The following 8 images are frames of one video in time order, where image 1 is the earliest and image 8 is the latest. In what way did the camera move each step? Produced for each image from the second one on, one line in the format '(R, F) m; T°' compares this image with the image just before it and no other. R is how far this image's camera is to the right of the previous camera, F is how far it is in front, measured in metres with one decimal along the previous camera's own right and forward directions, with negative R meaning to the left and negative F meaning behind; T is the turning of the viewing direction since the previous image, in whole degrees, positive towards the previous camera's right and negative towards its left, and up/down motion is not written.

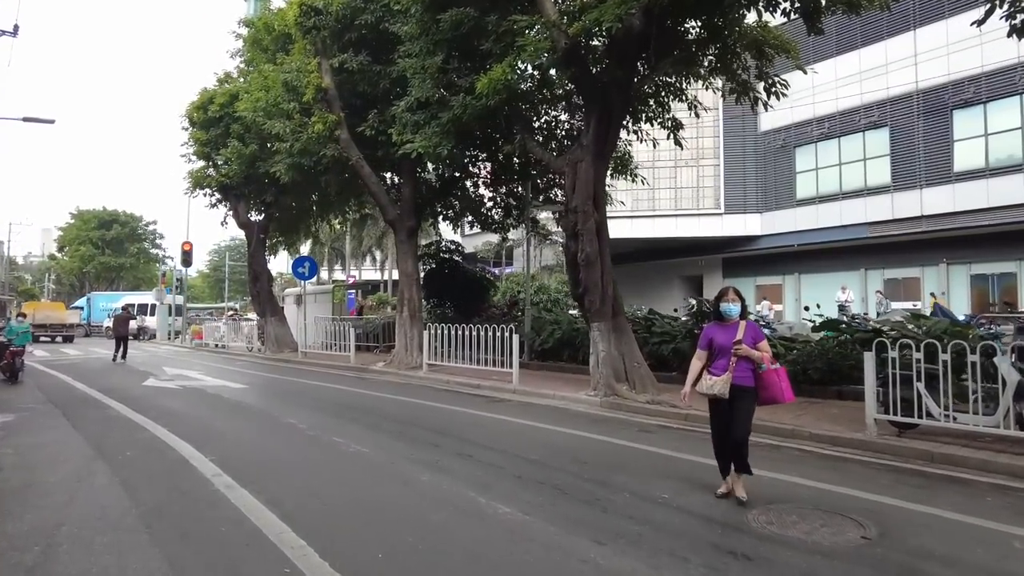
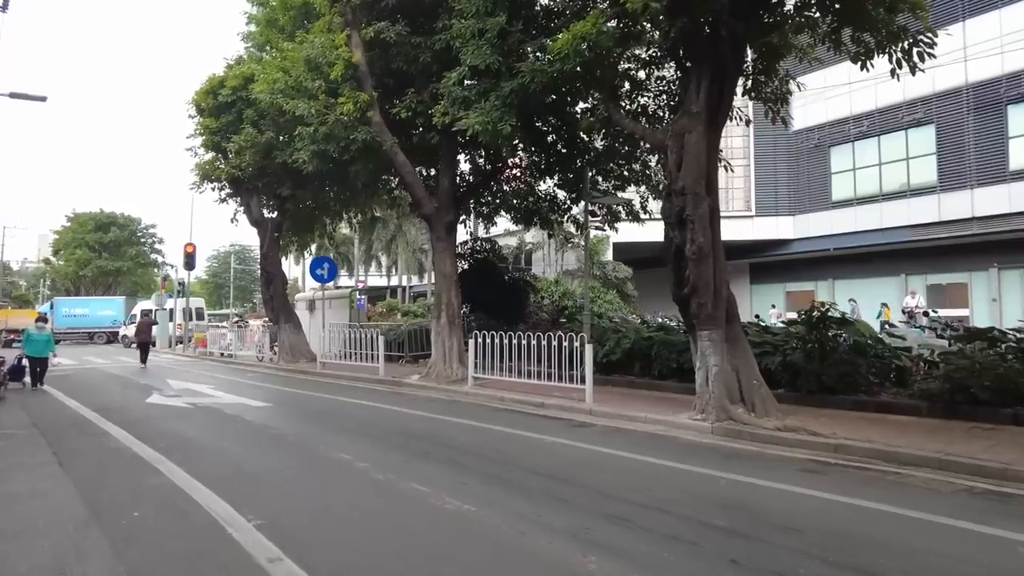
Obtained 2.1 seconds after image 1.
(-1.5, +2.1) m; 0°
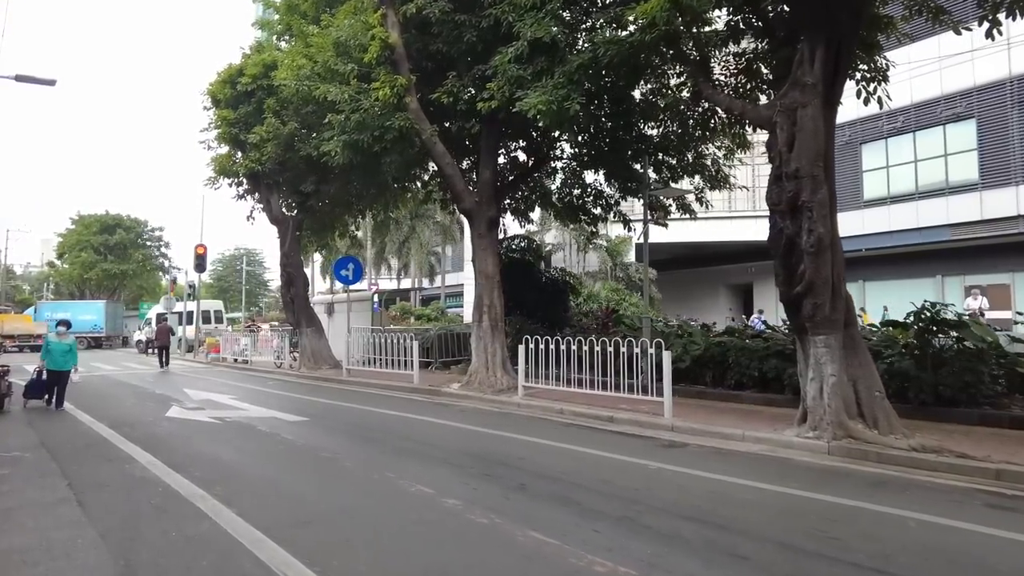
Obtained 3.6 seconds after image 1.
(-1.2, +1.3) m; 0°
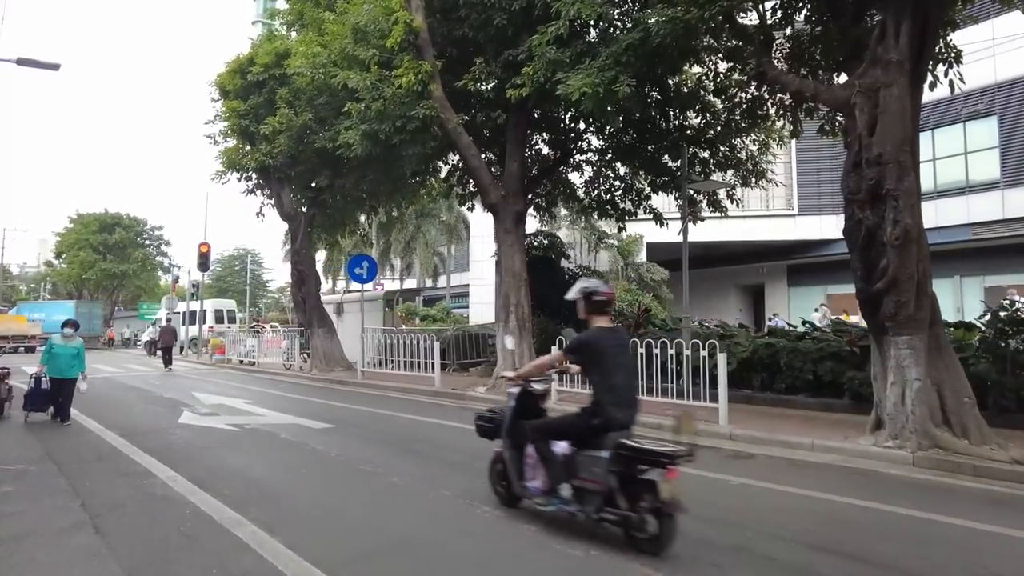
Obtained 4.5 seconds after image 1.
(-0.7, +0.8) m; 0°
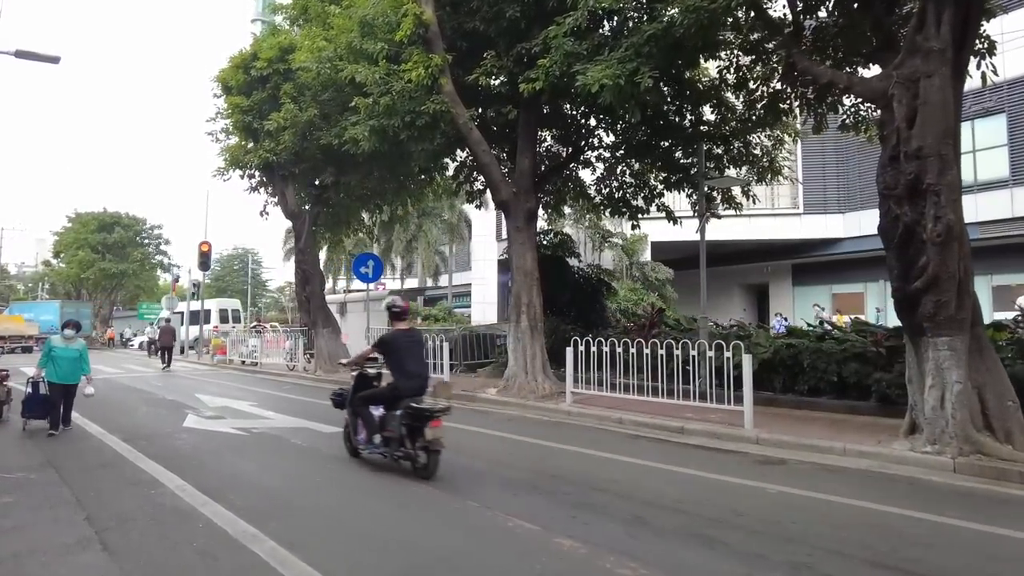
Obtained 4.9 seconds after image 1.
(-0.3, +0.3) m; 0°
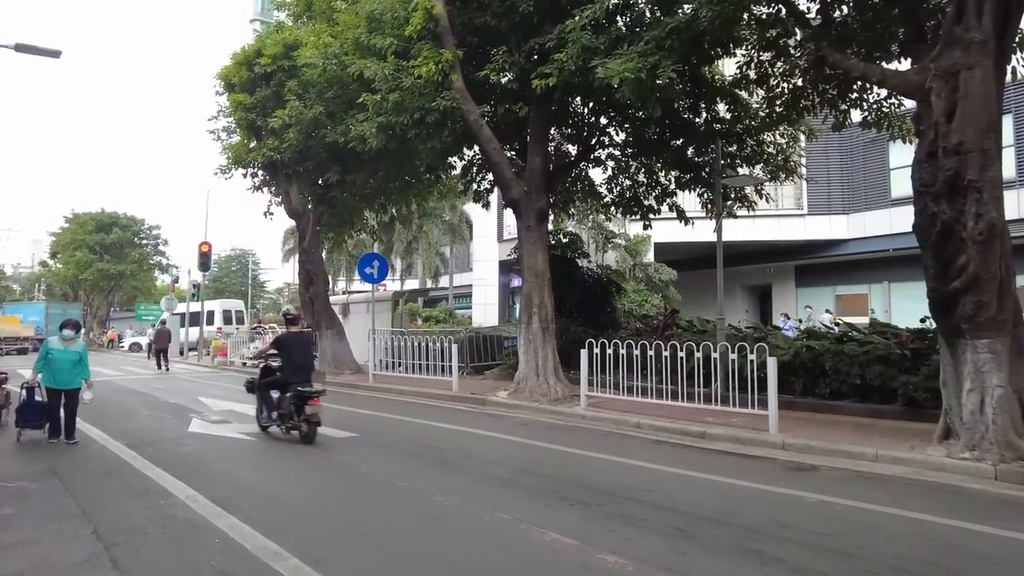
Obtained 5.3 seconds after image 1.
(-0.3, +0.3) m; 0°
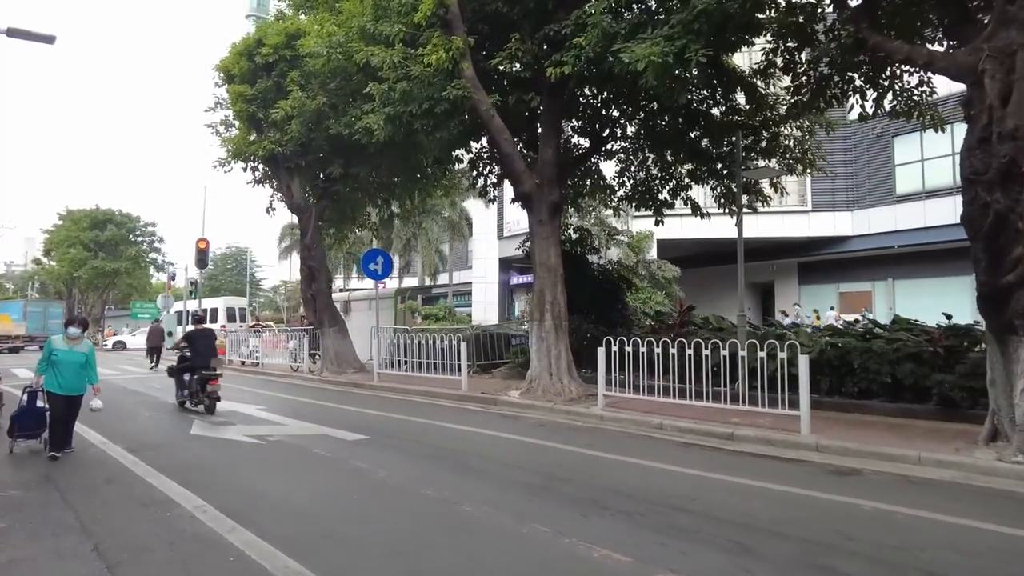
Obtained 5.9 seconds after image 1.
(-0.4, +0.4) m; 0°
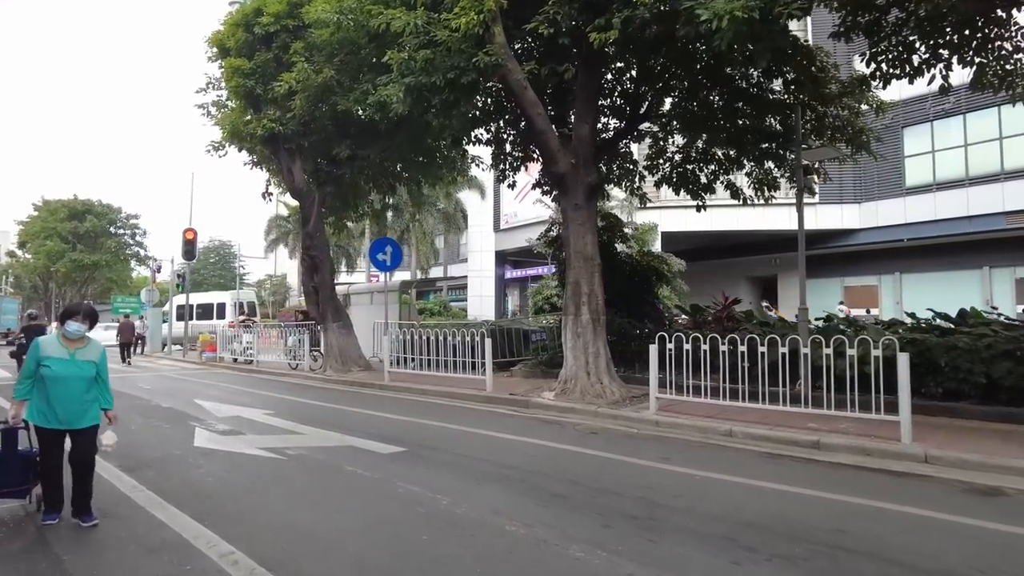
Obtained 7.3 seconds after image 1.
(-1.0, +1.2) m; +1°
